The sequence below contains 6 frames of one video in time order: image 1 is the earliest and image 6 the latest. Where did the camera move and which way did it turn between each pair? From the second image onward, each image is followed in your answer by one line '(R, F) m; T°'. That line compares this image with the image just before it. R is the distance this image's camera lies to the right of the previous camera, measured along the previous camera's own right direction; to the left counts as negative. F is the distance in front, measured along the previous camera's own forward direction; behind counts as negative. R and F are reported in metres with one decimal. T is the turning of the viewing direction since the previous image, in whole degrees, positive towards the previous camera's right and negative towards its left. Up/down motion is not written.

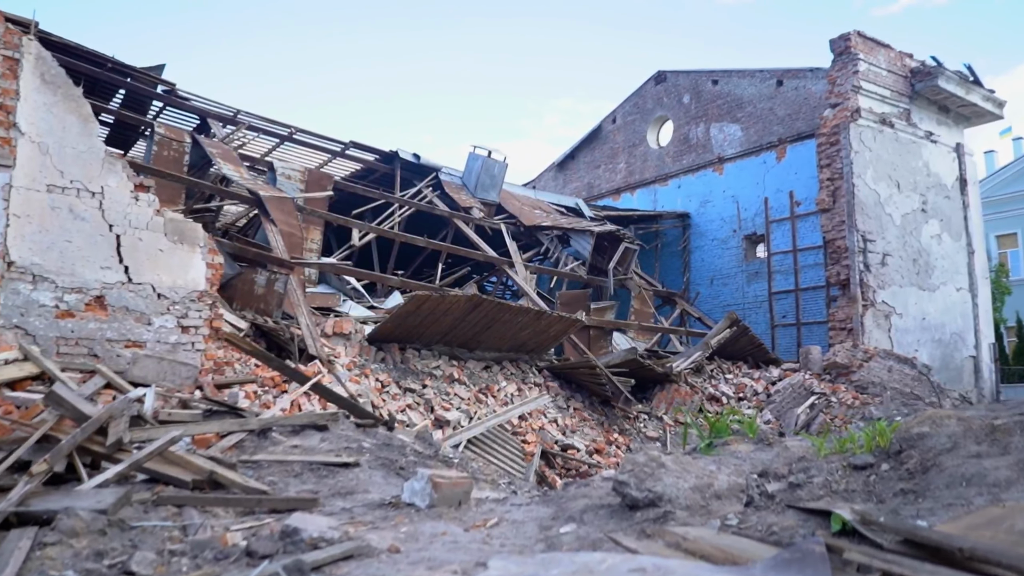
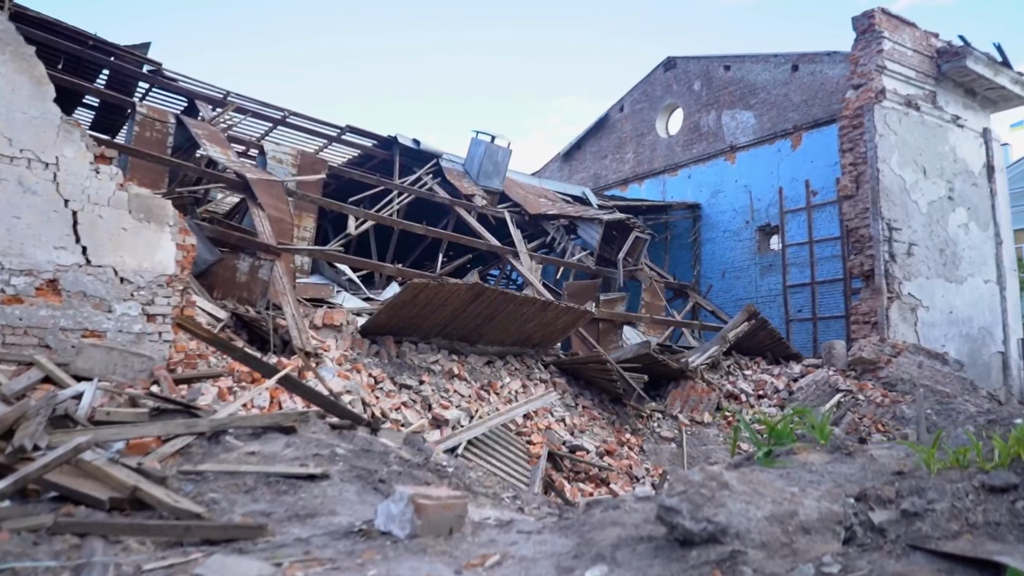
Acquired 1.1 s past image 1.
(0.0, +0.6) m; 0°
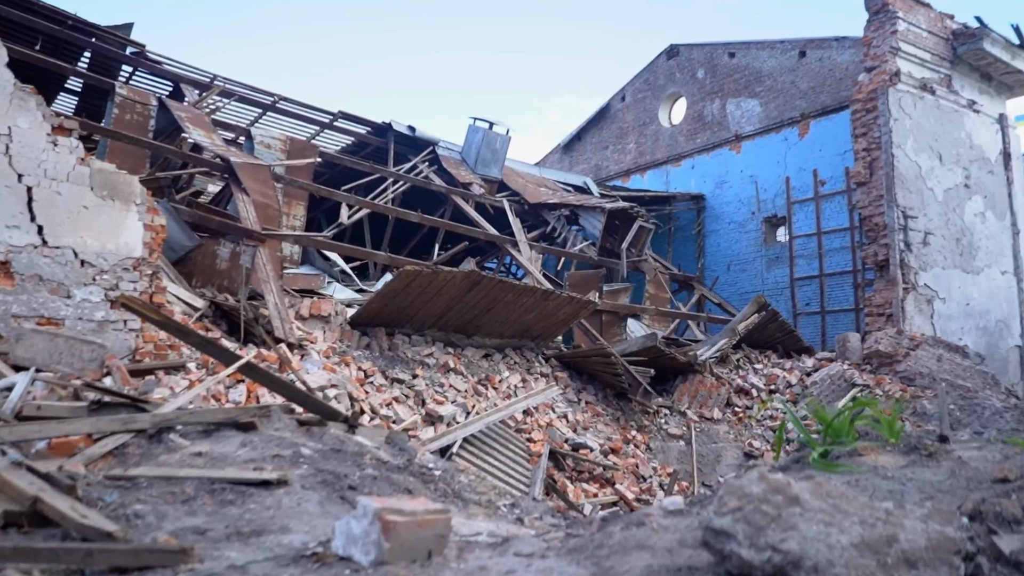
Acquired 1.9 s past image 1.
(0.0, +0.4) m; 0°
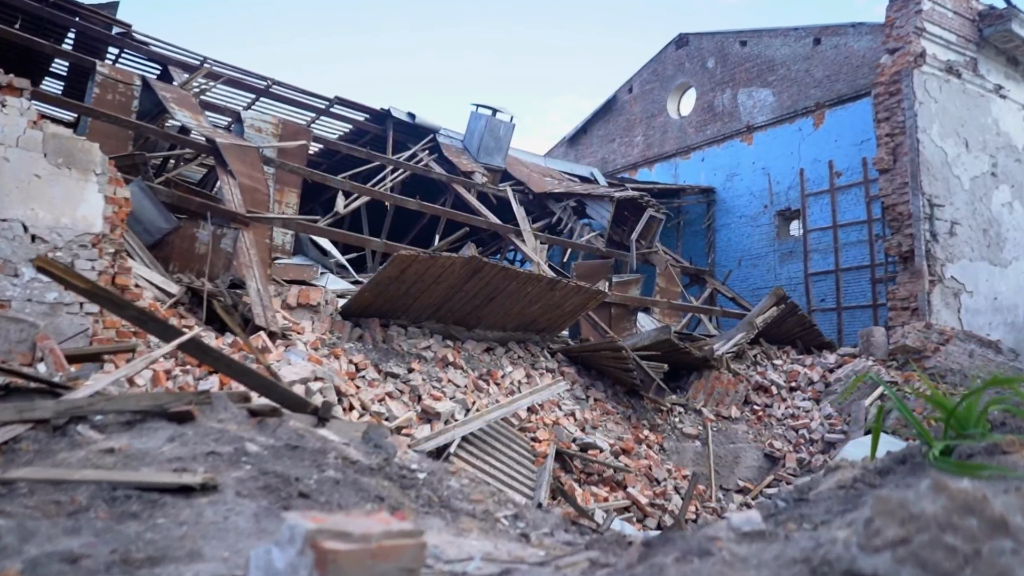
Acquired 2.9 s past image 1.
(0.0, +0.5) m; 0°
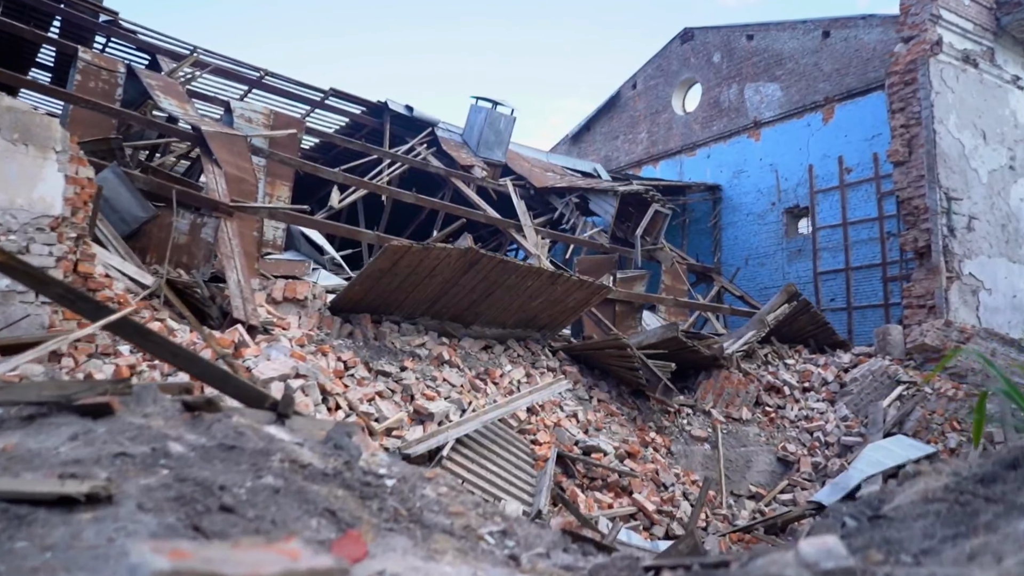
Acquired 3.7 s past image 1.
(0.0, +0.3) m; 0°
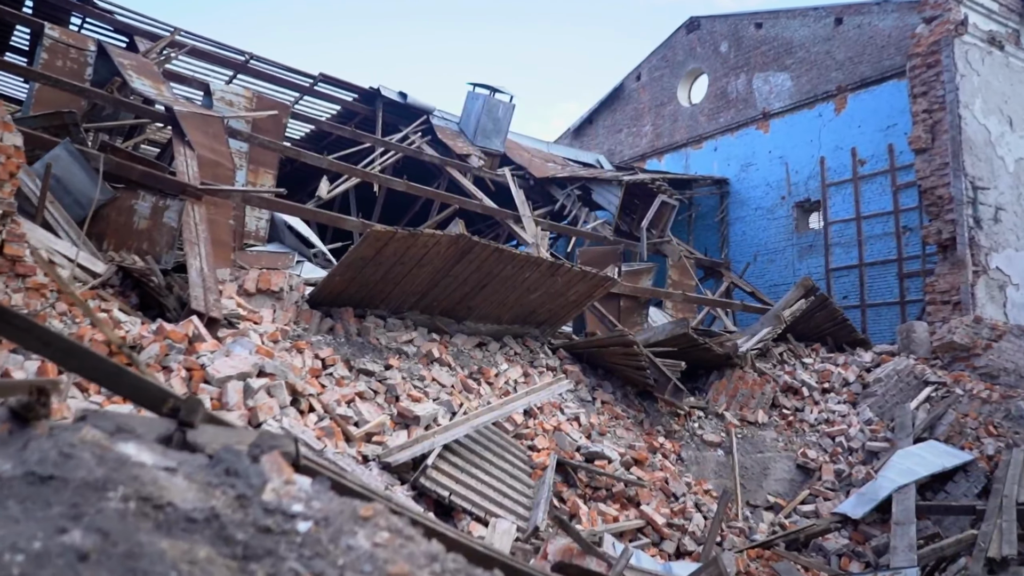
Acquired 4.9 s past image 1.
(0.0, +0.5) m; 0°
